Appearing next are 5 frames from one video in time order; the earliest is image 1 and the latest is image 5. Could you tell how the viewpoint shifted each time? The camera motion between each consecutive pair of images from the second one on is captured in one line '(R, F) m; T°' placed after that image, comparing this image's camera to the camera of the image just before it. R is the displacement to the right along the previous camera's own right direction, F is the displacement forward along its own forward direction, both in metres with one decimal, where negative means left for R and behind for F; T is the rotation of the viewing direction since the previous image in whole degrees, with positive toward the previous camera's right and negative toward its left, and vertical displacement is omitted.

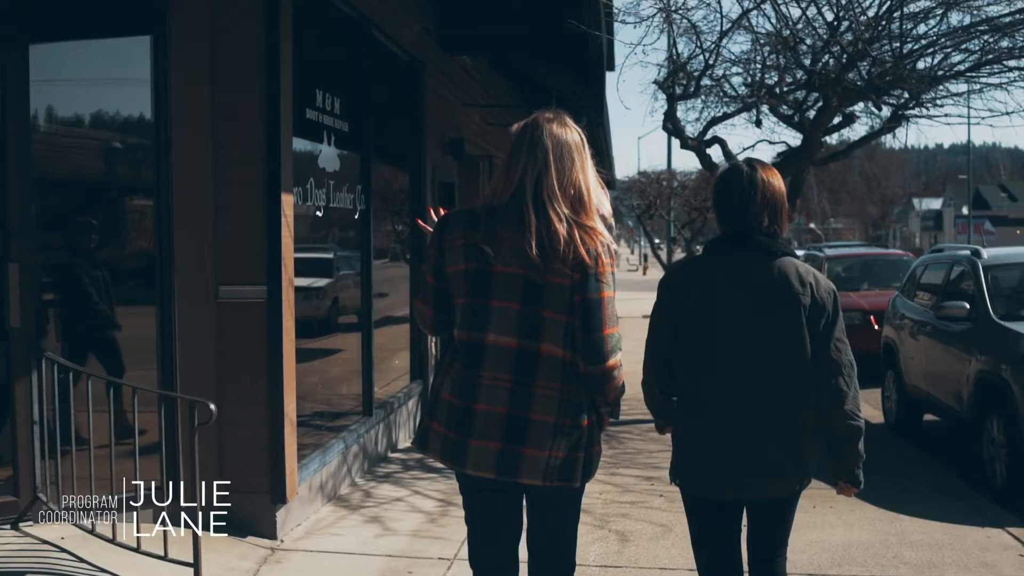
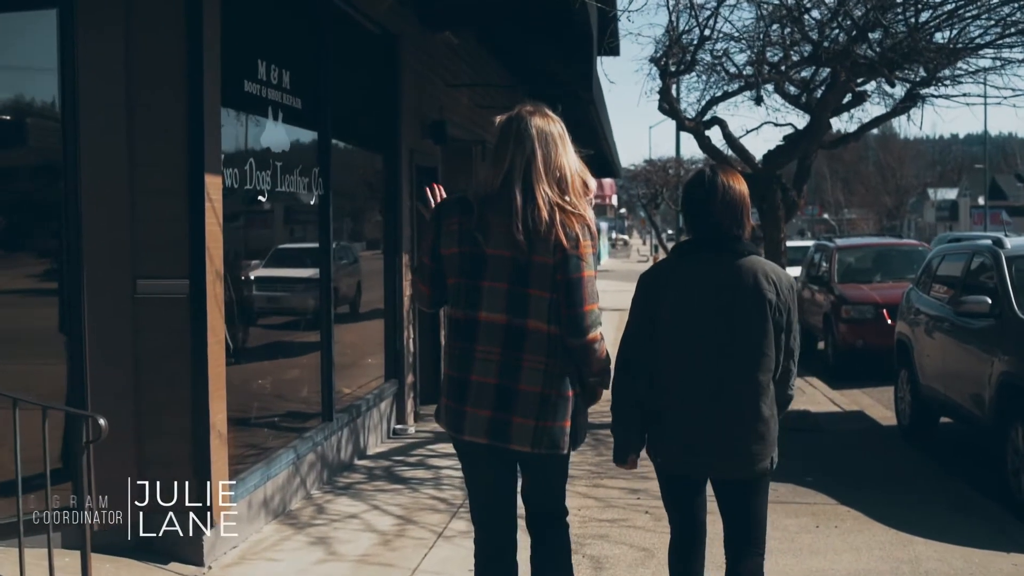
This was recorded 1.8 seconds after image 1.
(+0.3, +0.7) m; -1°
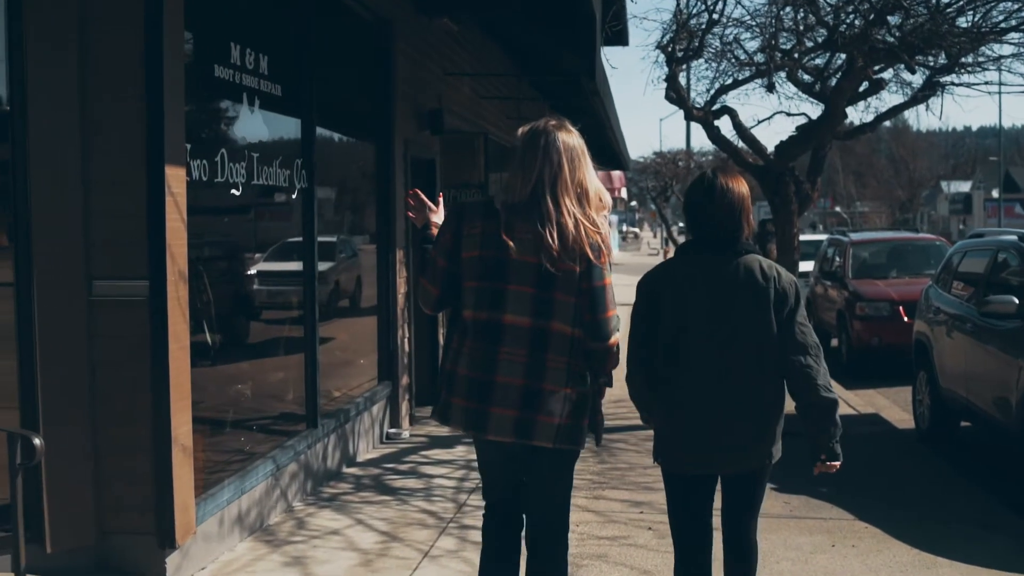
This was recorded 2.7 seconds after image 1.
(+0.1, +0.4) m; -1°
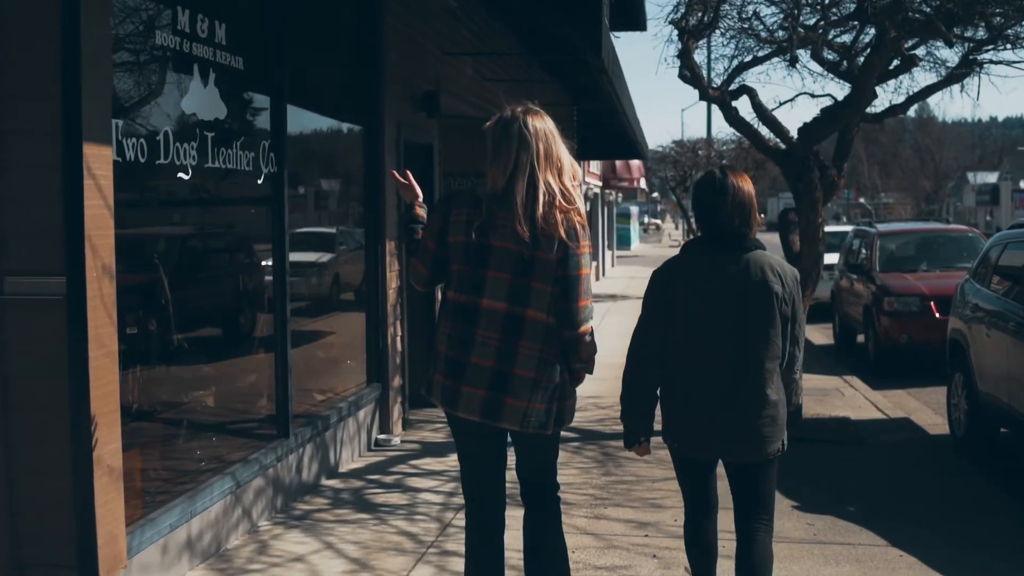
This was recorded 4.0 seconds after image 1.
(+0.2, +0.7) m; -1°
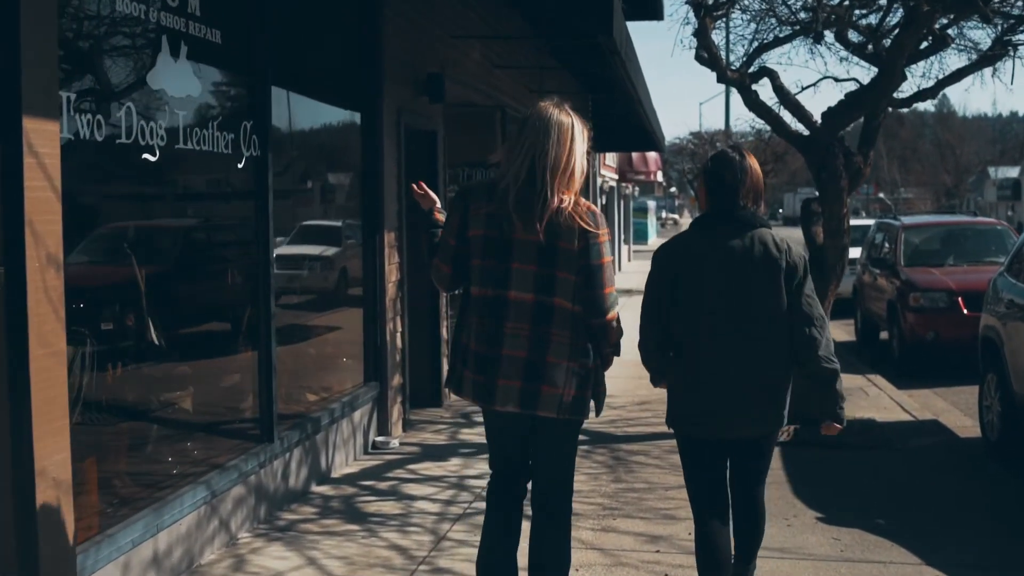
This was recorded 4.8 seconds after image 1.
(+0.1, +0.5) m; -1°
